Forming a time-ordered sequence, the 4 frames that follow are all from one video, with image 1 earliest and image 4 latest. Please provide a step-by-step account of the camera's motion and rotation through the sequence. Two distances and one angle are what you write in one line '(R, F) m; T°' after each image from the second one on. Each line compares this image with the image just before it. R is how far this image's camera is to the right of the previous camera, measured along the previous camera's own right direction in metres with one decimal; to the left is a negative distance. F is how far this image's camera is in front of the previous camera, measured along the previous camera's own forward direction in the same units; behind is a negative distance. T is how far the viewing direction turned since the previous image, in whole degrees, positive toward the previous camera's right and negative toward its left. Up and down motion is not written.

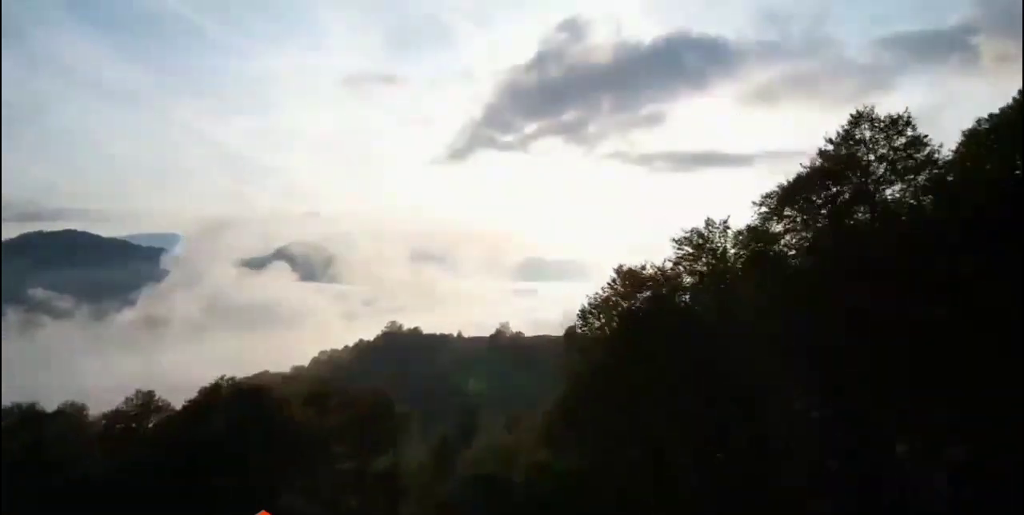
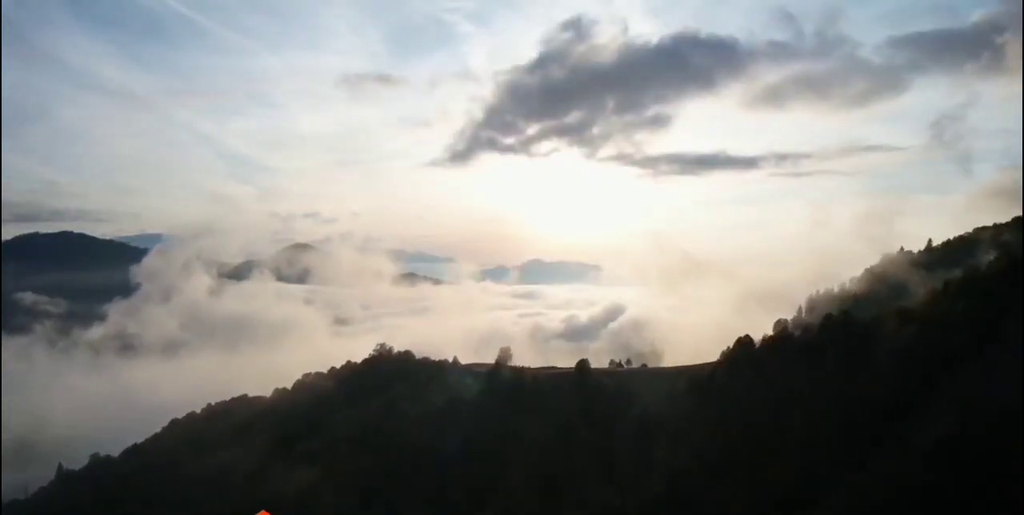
(0.0, +0.3) m; 0°
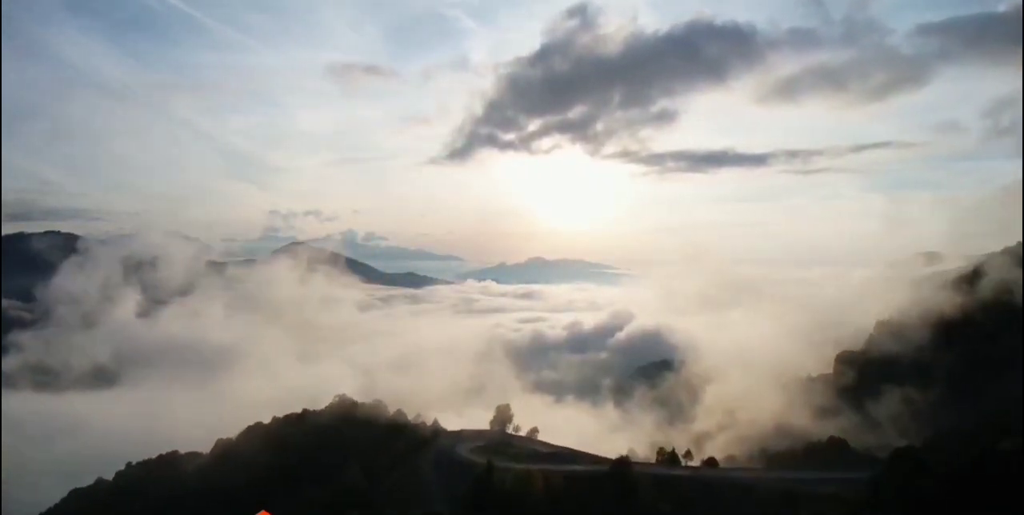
(0.0, +0.6) m; 0°
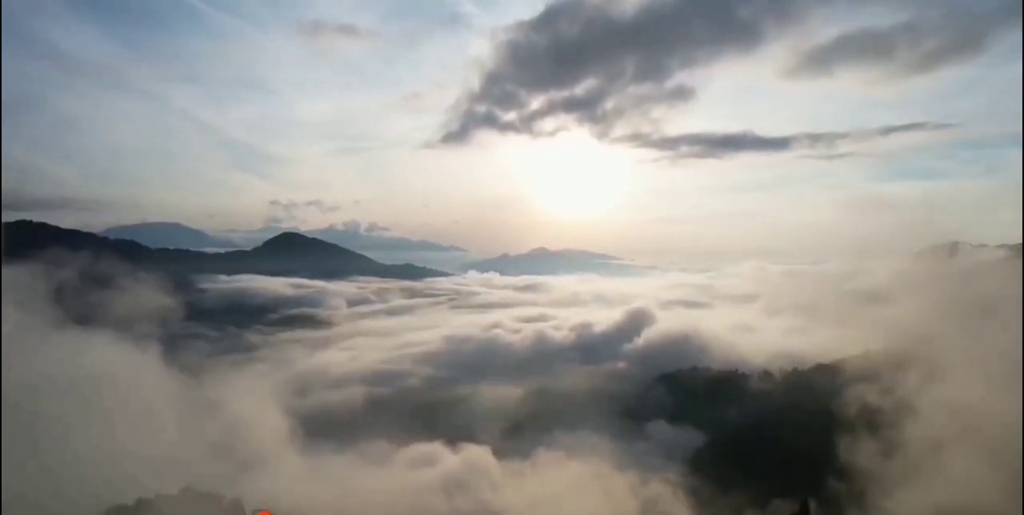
(0.0, +1.3) m; 0°
